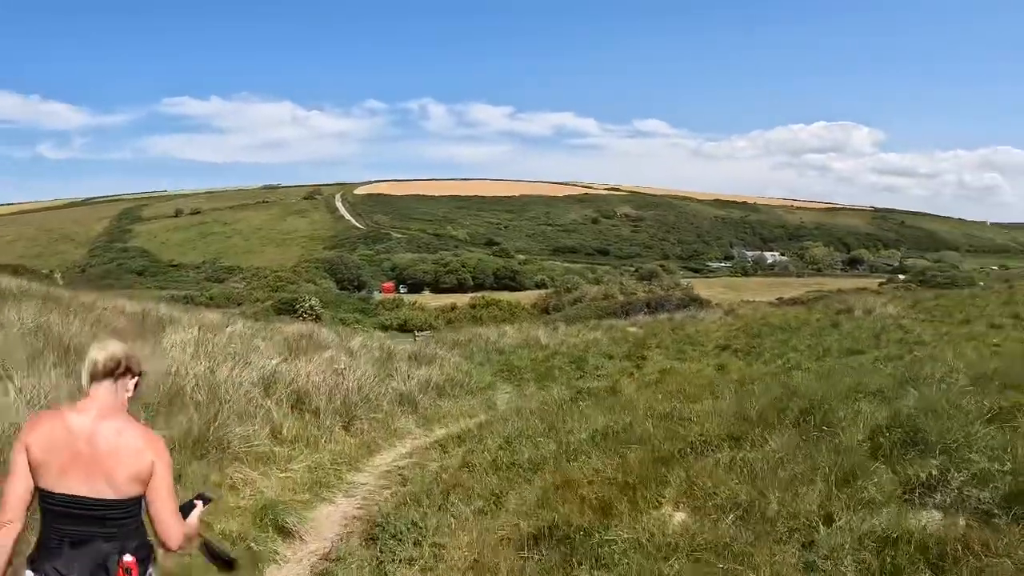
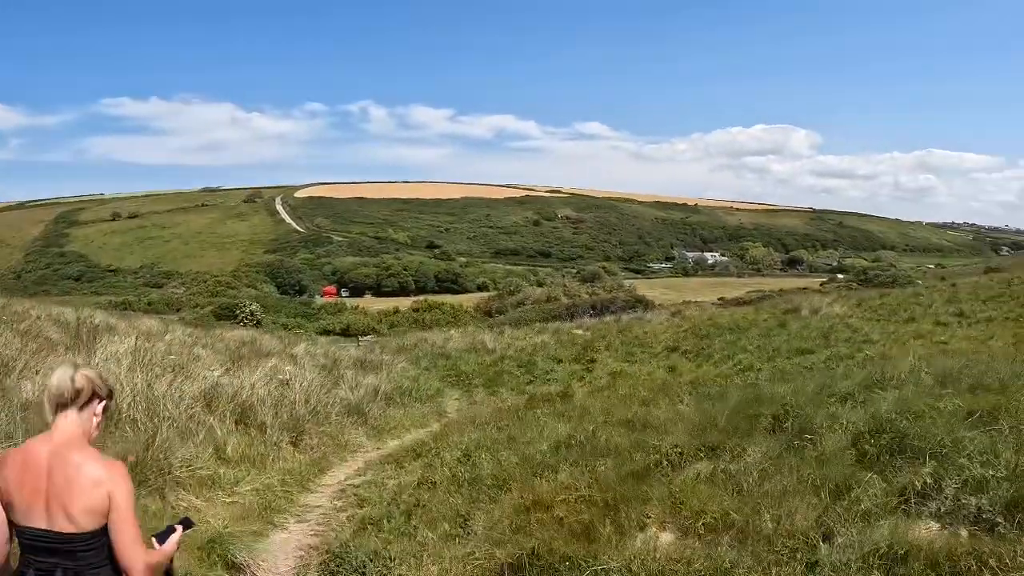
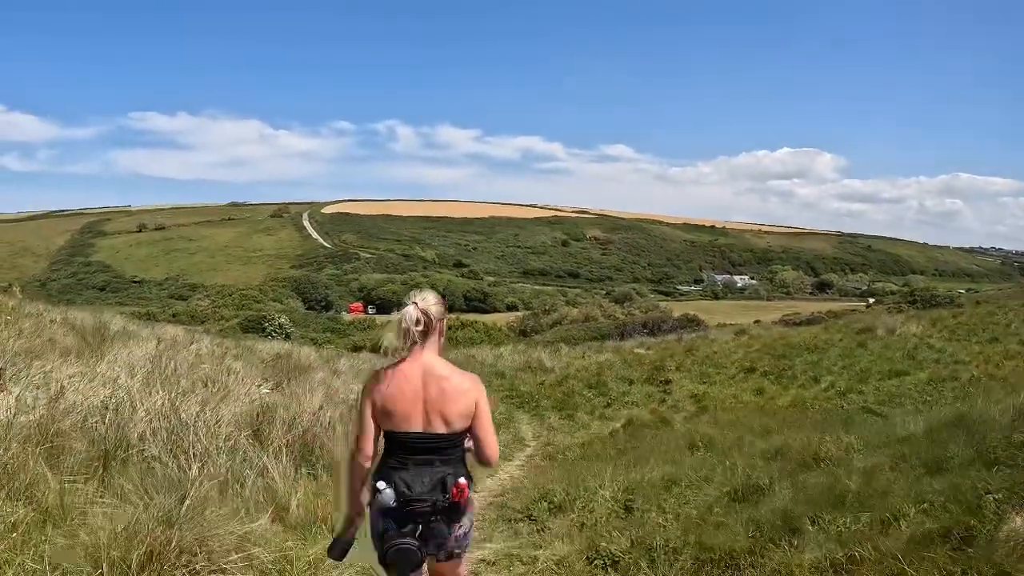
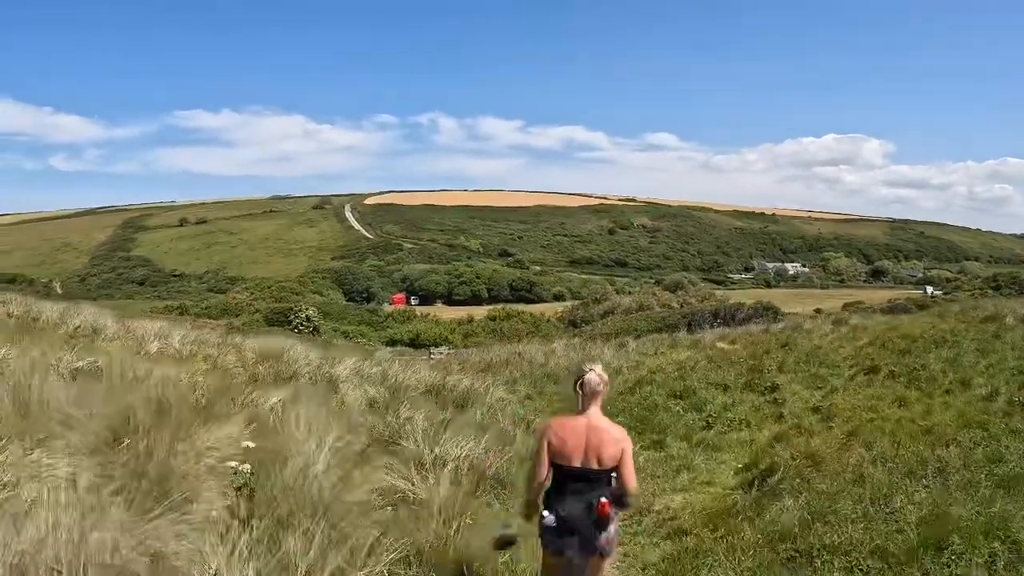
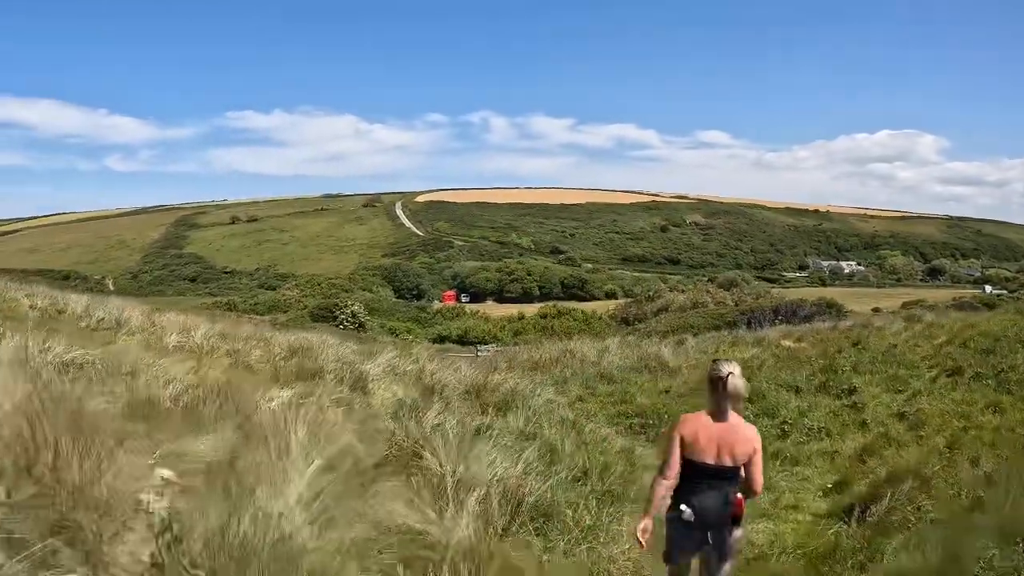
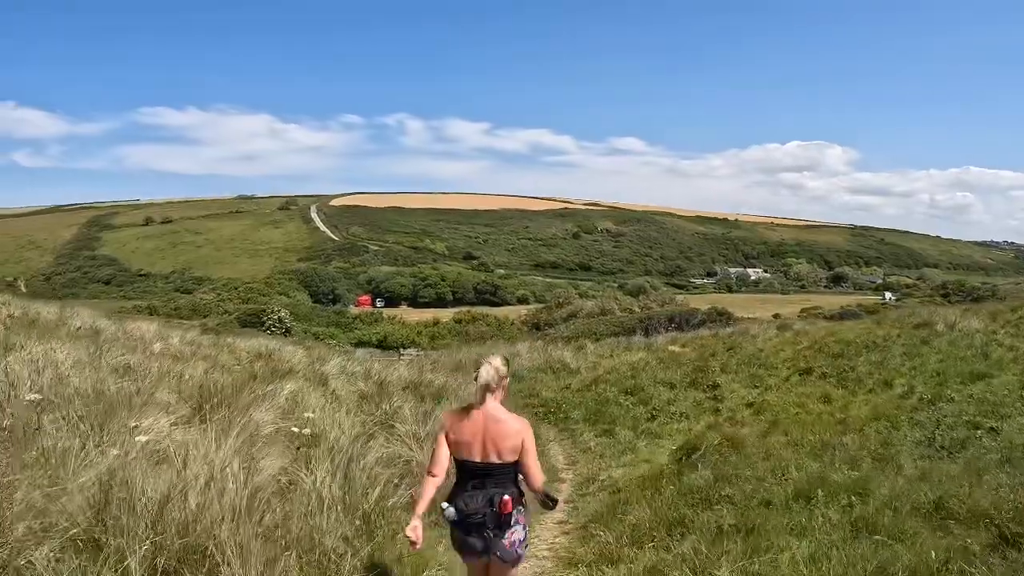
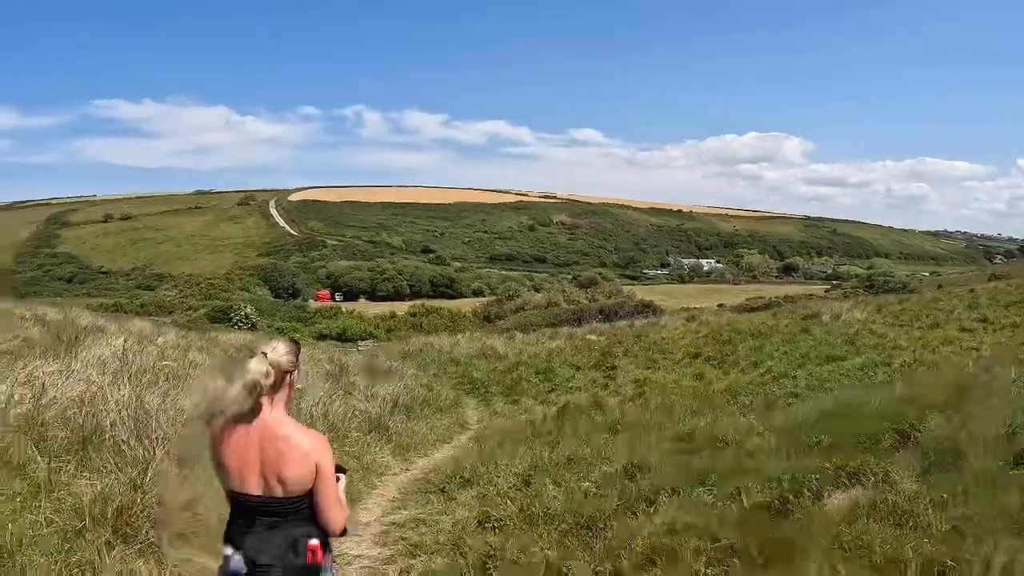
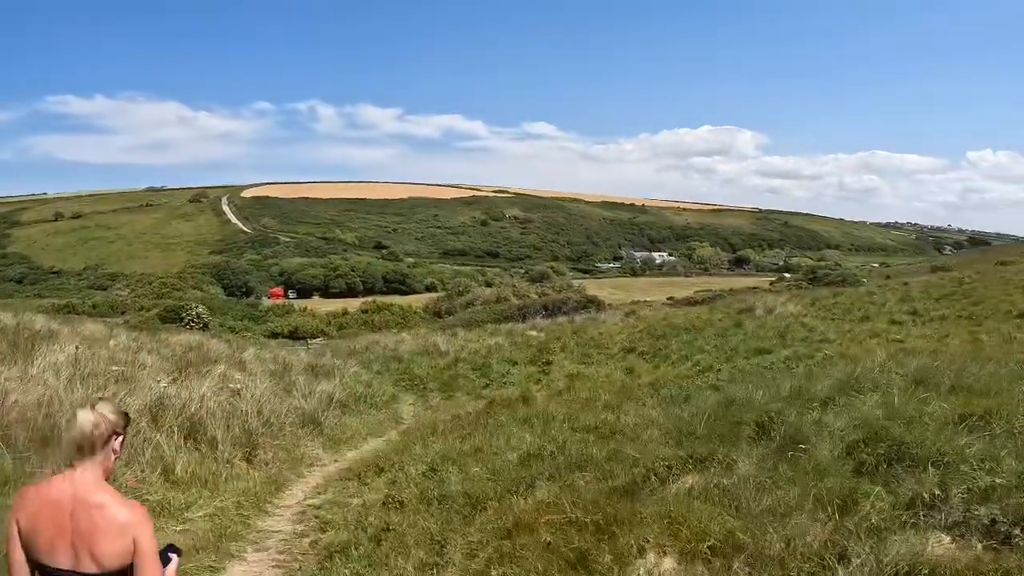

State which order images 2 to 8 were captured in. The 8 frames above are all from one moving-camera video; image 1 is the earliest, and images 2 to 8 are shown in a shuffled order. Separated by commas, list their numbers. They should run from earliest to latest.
2, 8, 7, 3, 6, 4, 5
